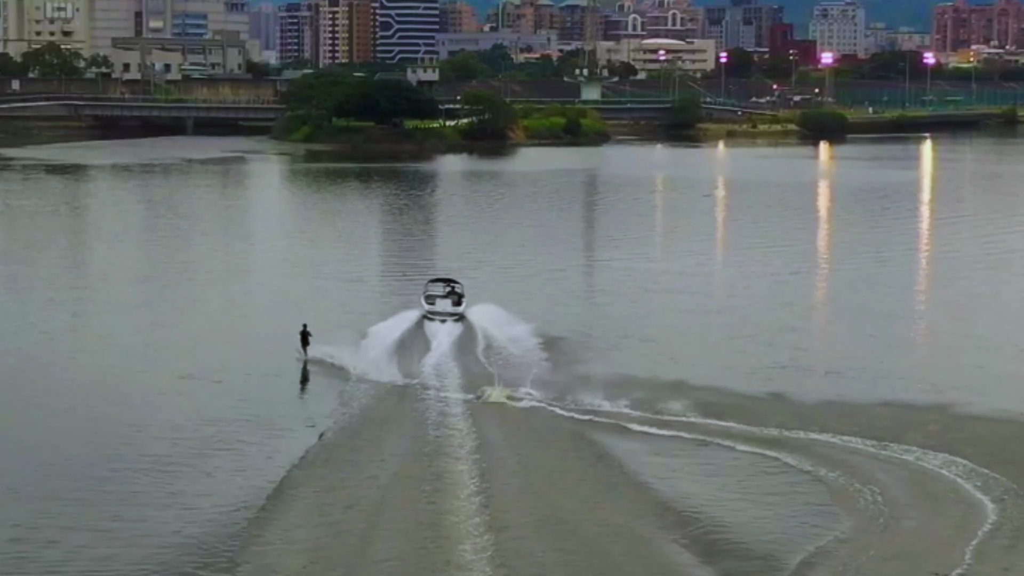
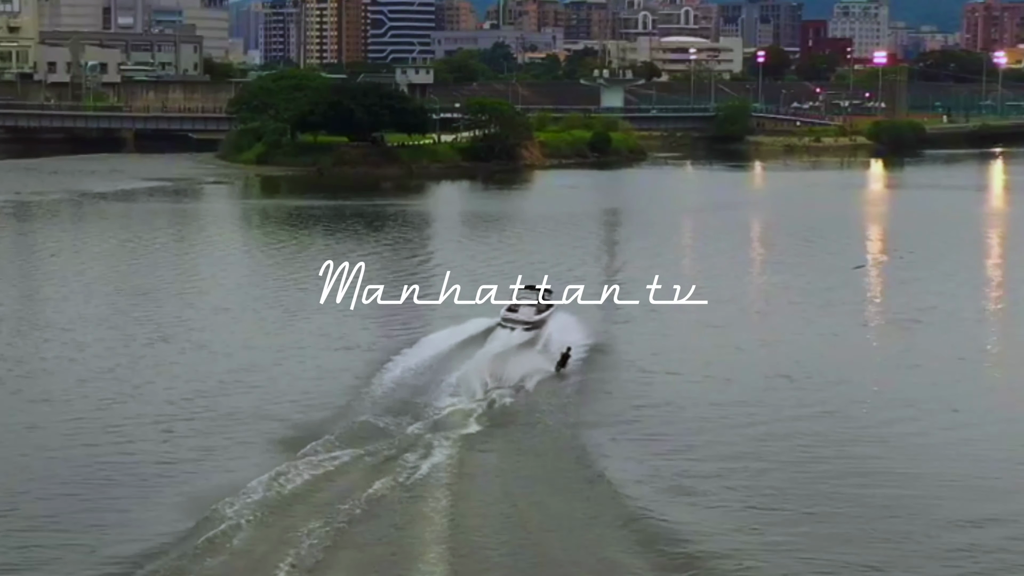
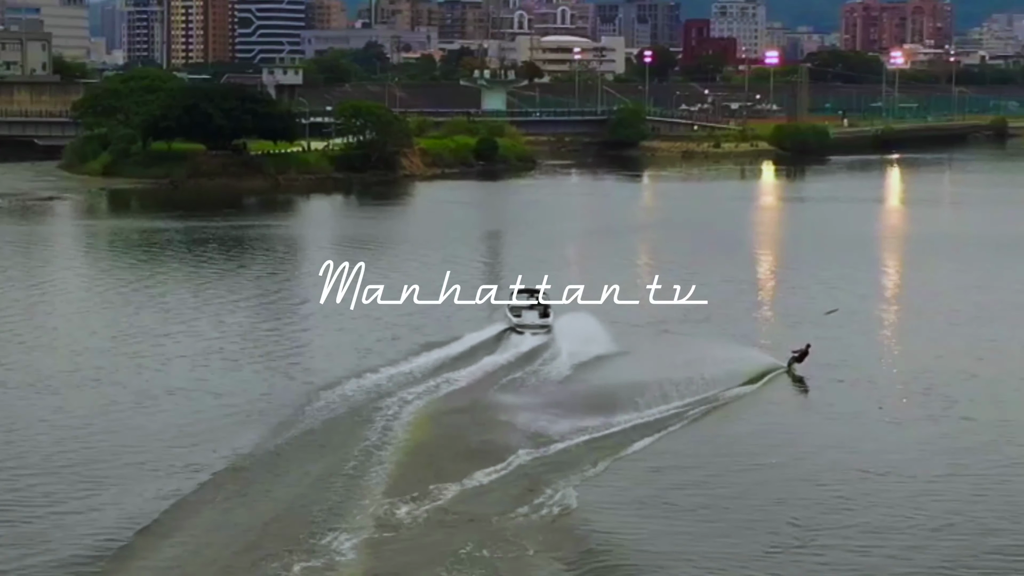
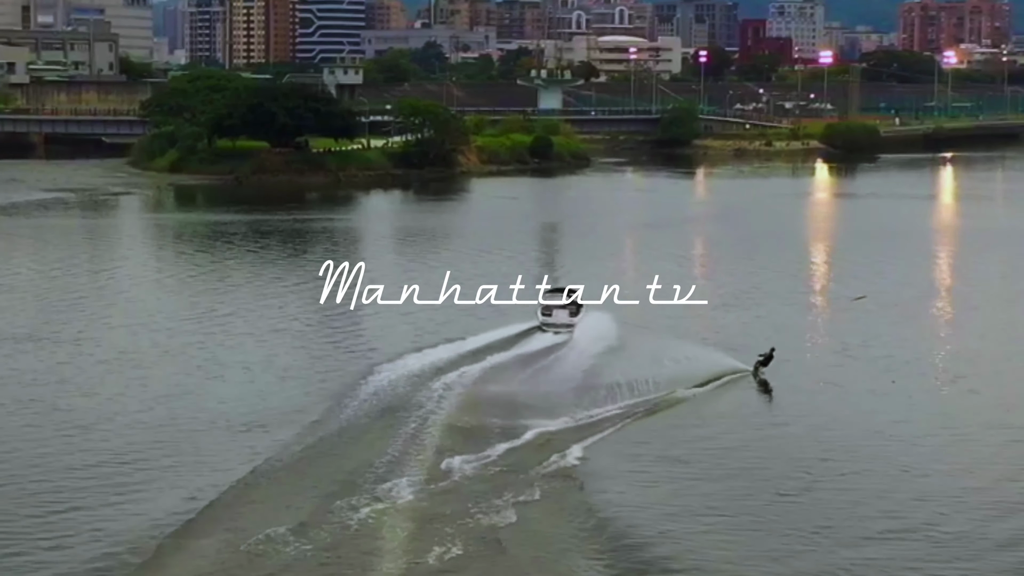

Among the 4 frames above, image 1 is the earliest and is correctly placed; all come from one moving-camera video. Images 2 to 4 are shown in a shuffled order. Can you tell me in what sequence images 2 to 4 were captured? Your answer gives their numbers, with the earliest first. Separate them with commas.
2, 4, 3
